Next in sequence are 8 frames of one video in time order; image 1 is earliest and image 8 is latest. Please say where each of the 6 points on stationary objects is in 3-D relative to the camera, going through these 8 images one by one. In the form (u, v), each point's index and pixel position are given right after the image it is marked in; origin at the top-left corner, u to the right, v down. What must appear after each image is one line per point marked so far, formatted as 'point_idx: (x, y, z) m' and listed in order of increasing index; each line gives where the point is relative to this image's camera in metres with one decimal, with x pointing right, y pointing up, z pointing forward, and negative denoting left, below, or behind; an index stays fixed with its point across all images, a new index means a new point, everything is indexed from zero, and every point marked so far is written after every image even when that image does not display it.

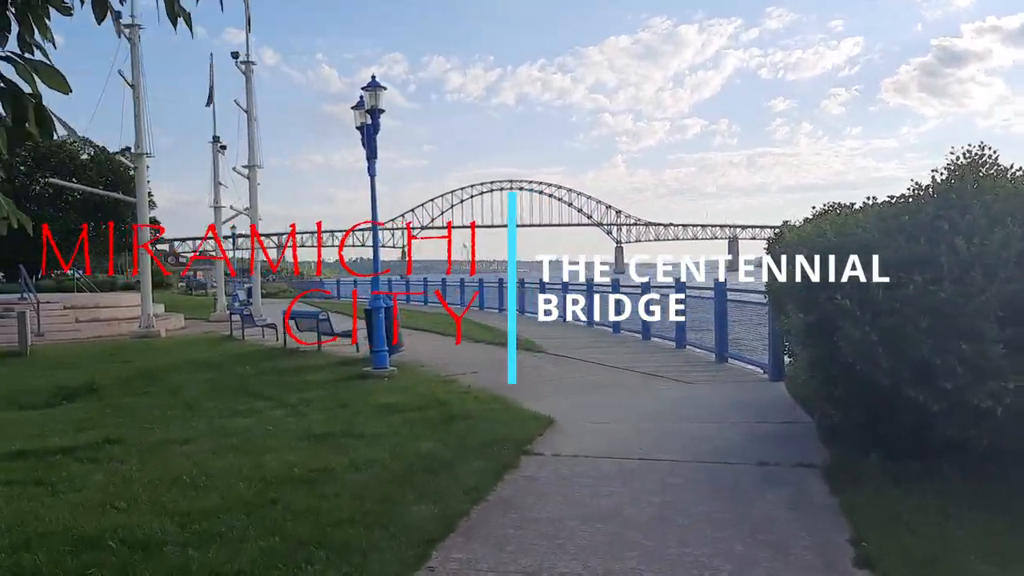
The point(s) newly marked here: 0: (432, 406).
0: (-0.8, -1.1, +8.5) m
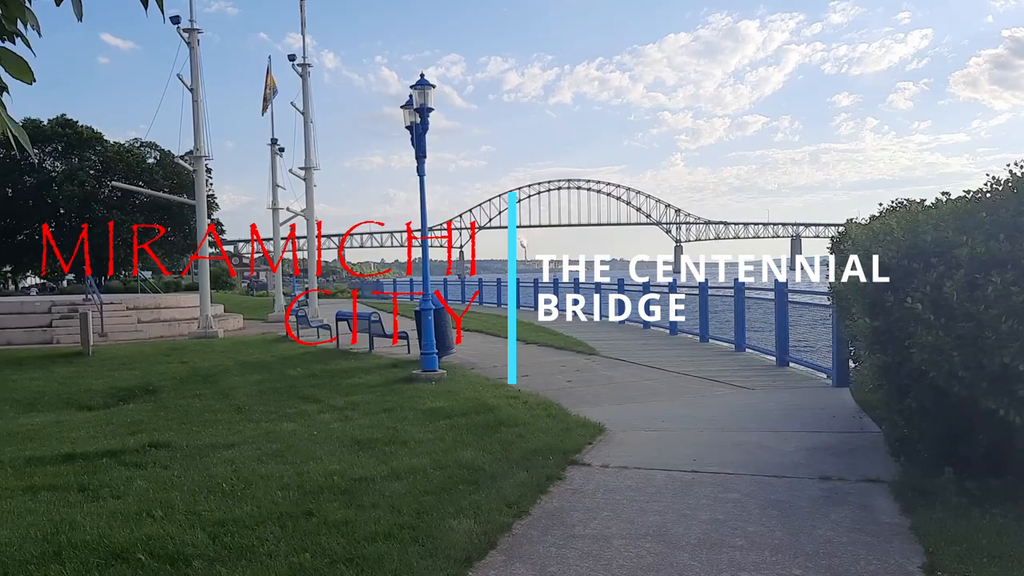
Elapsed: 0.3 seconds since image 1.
0: (-0.3, -1.1, +8.3) m
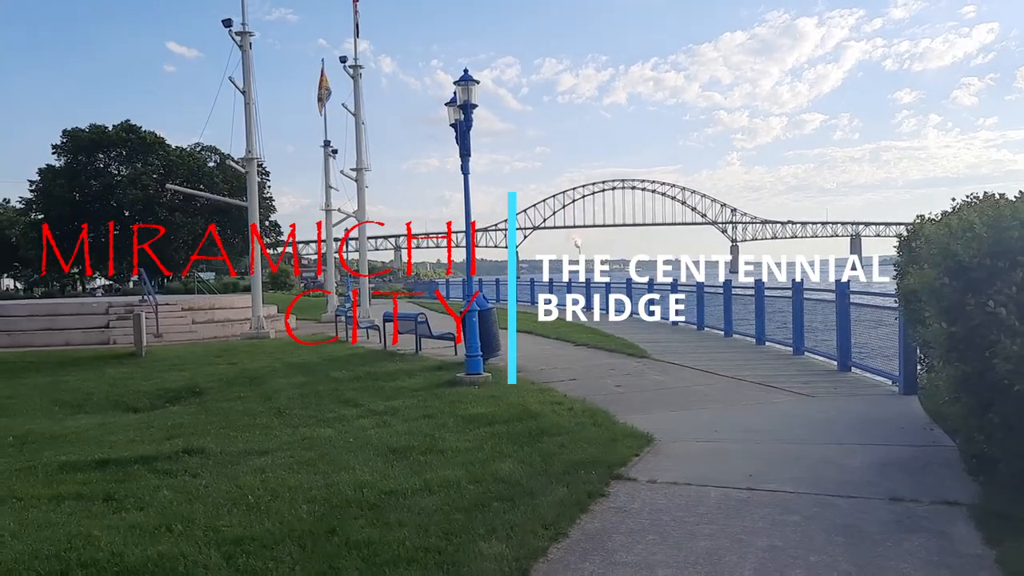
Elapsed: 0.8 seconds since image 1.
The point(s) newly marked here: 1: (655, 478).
0: (+0.1, -1.2, +7.9) m
1: (+0.9, -1.2, +5.5) m
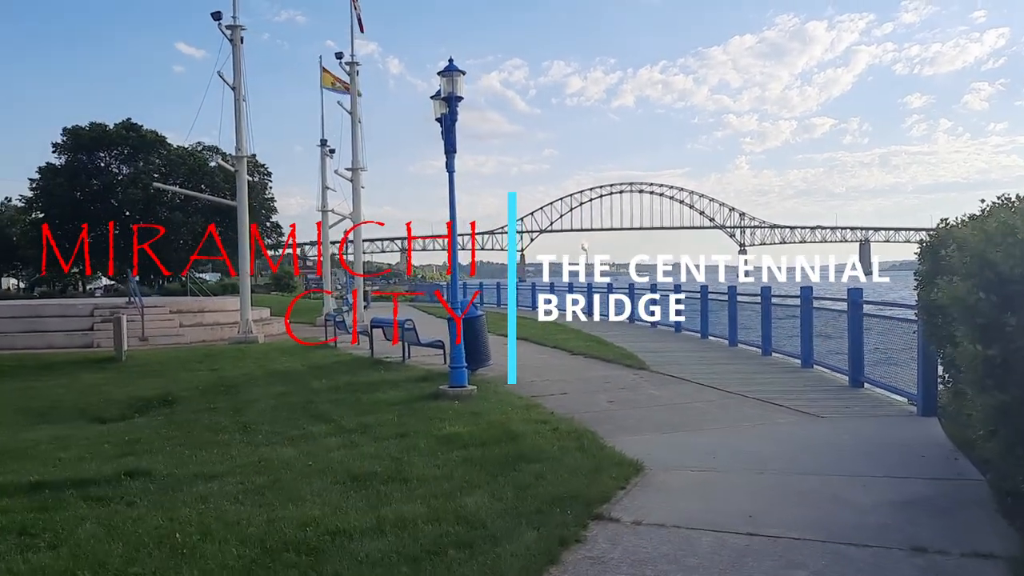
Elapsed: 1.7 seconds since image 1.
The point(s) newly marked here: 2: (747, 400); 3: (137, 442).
0: (-0.1, -1.2, +7.2) m
1: (+0.7, -1.2, +4.8) m
2: (+2.4, -1.1, +9.1) m
3: (-3.7, -1.5, +8.8) m
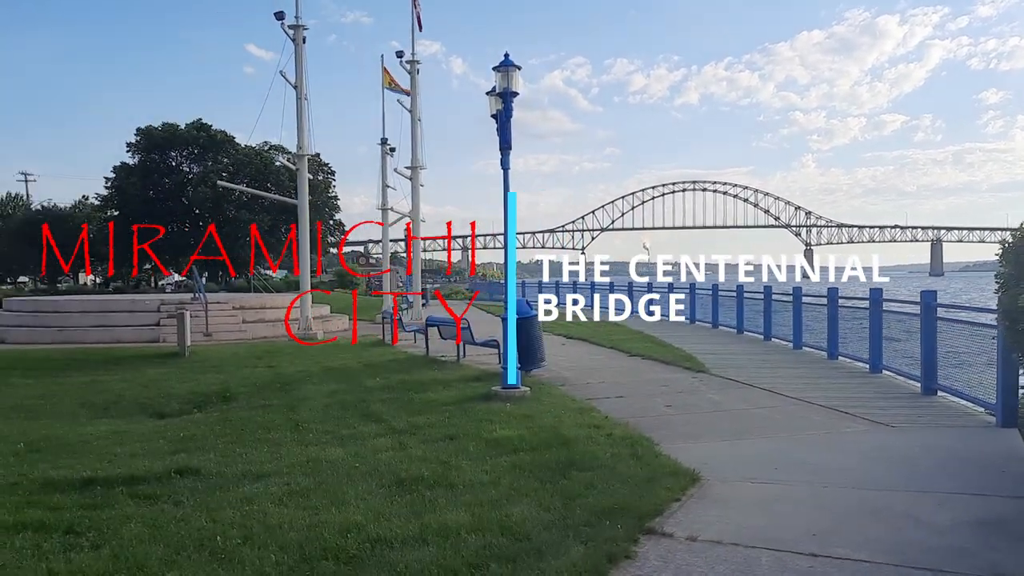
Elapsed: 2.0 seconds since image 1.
0: (+0.3, -1.2, +7.0) m
1: (+0.9, -1.3, +4.6) m
2: (+2.9, -1.2, +8.7) m
3: (-3.2, -1.5, +8.8) m
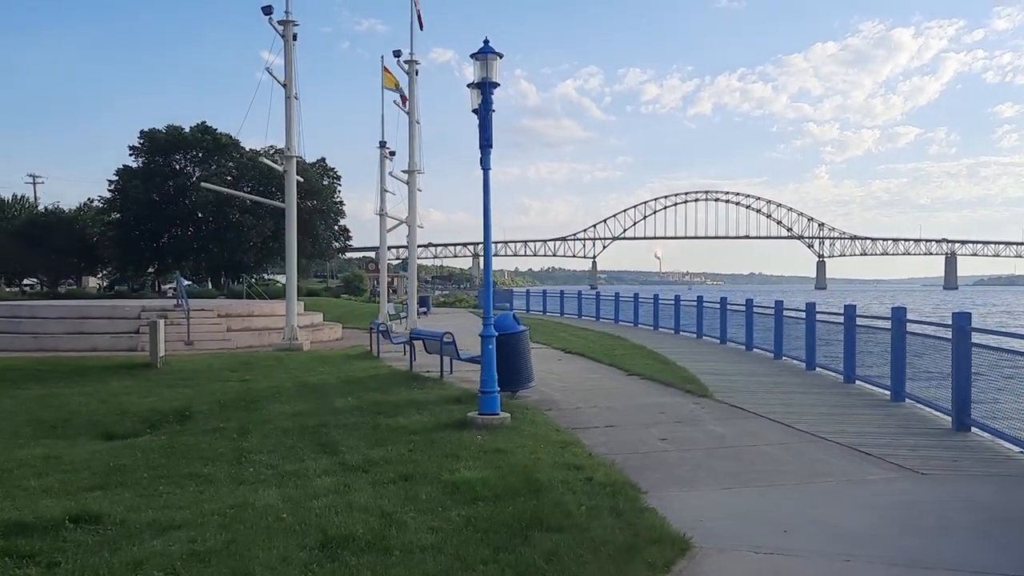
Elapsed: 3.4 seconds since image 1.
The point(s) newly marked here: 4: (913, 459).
0: (+0.1, -1.3, +5.9) m
1: (+0.6, -1.4, +3.5) m
2: (+2.7, -1.3, +7.6) m
3: (-3.4, -1.6, +7.8) m
4: (+3.2, -1.3, +7.0) m
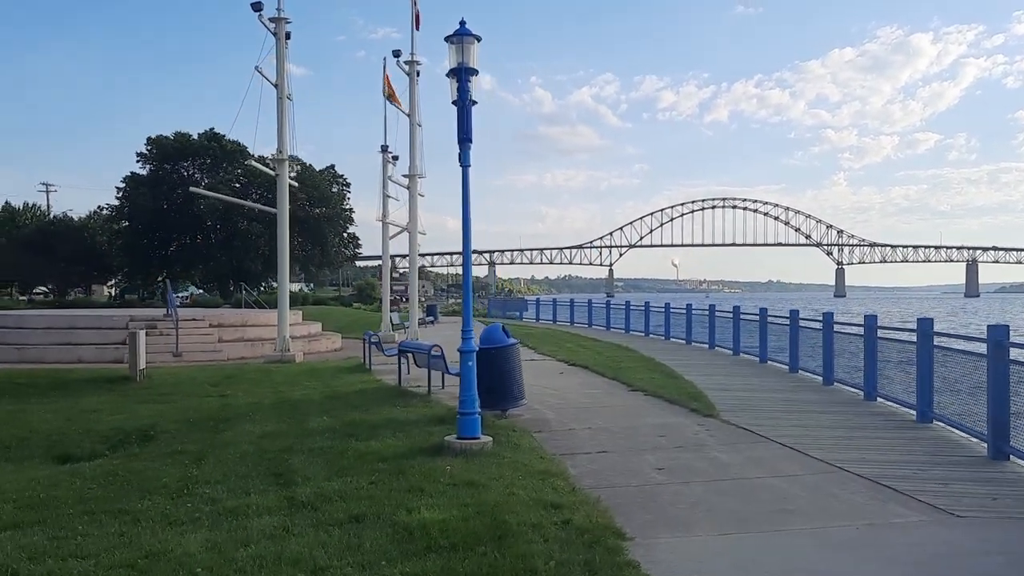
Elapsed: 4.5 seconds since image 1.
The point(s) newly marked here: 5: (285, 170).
0: (-0.2, -1.4, +5.0) m
1: (+0.4, -1.4, +2.6) m
2: (+2.5, -1.4, +6.7) m
3: (-3.6, -1.7, +6.9) m
4: (+3.0, -1.4, +6.1) m
5: (-4.9, +2.5, +19.3) m
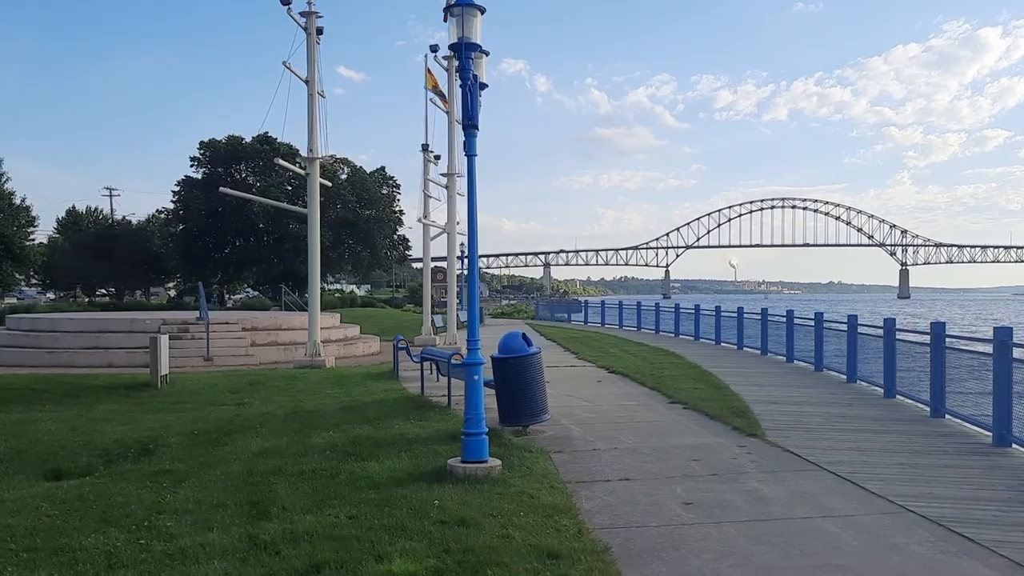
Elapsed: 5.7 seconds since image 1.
0: (-0.3, -1.4, +4.1) m
1: (+0.1, -1.4, +1.6) m
2: (+2.5, -1.4, +5.6) m
3: (-3.6, -1.7, +6.2) m
4: (+2.9, -1.4, +4.9) m
5: (-4.1, +2.5, +18.7) m
